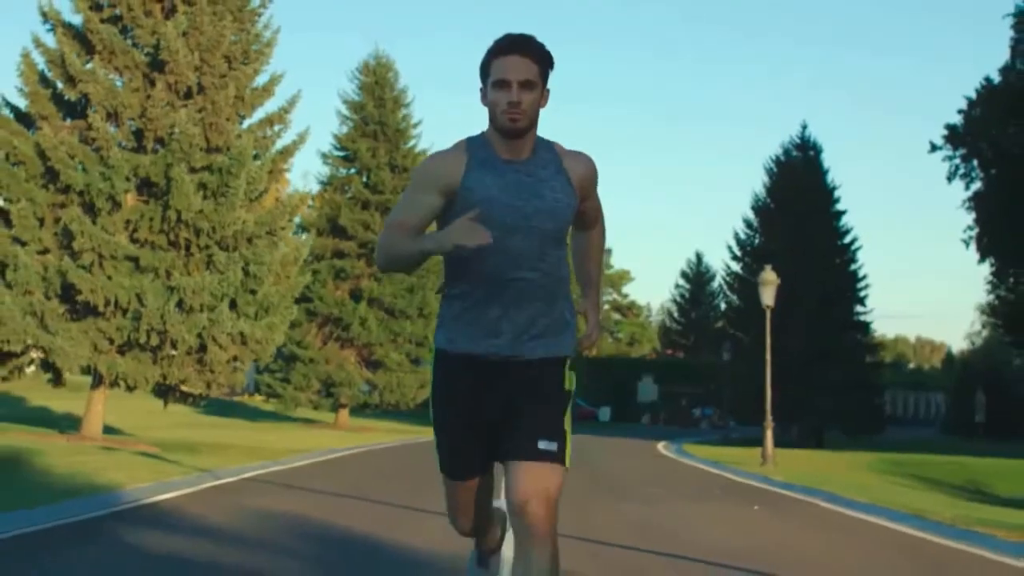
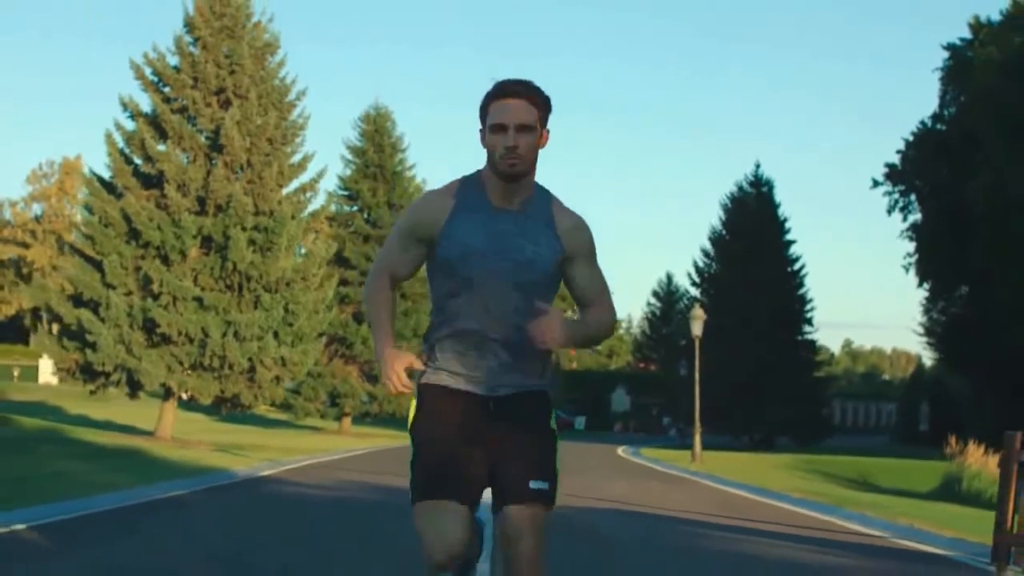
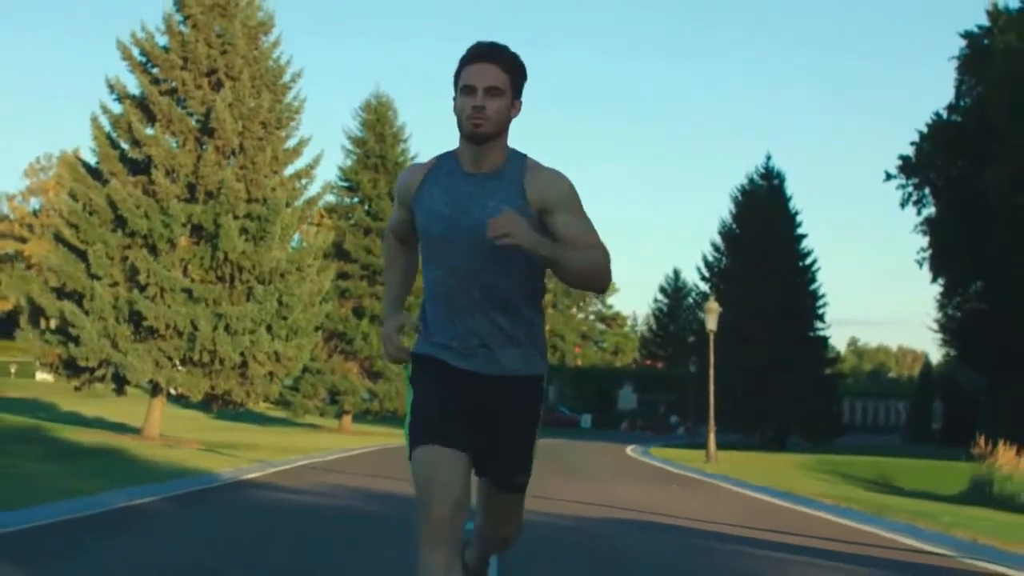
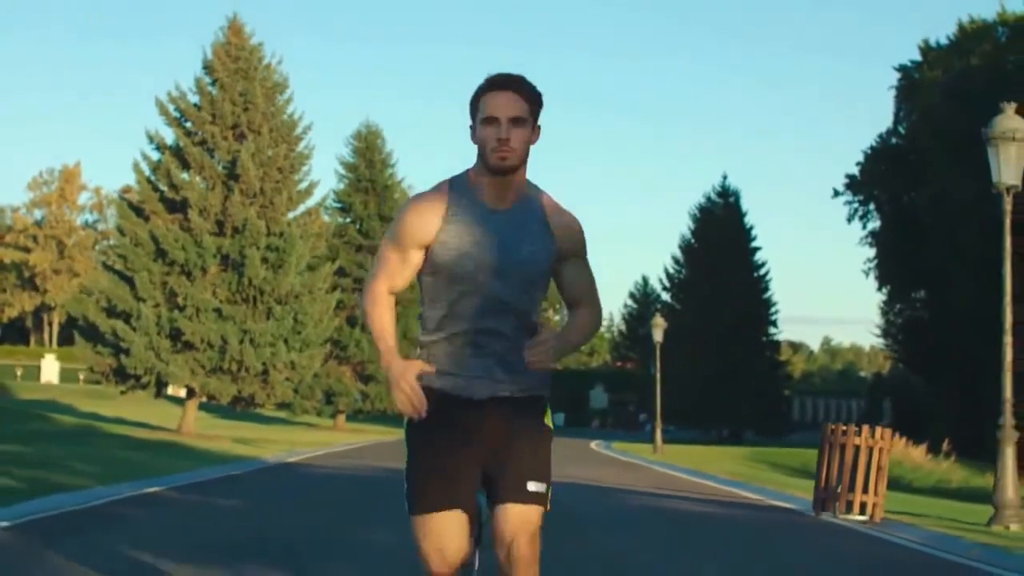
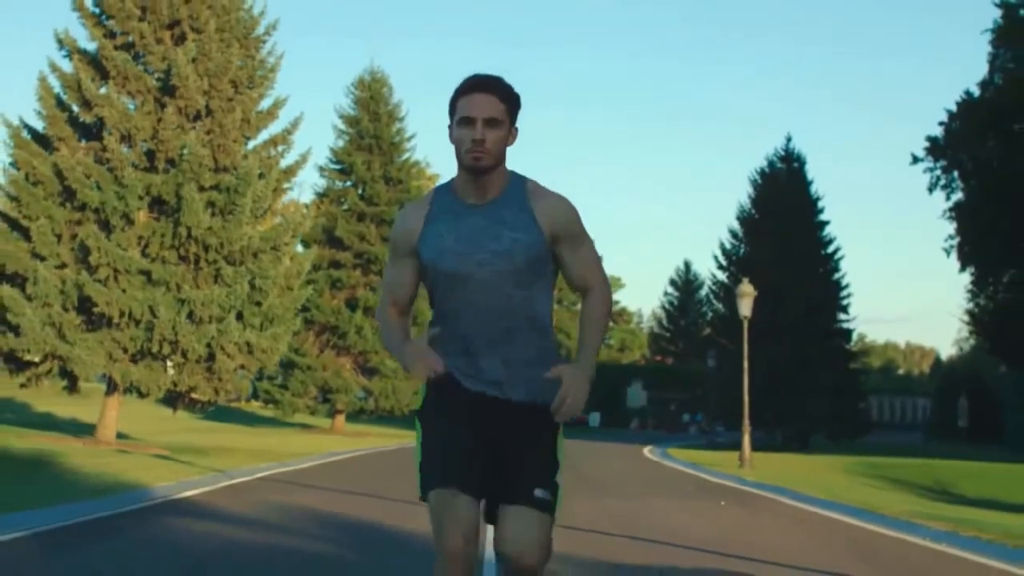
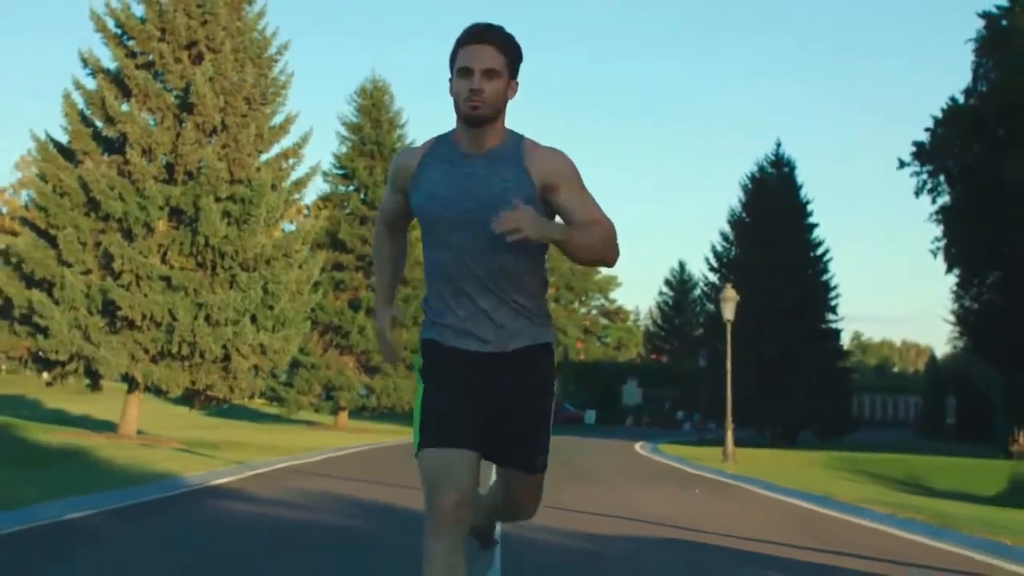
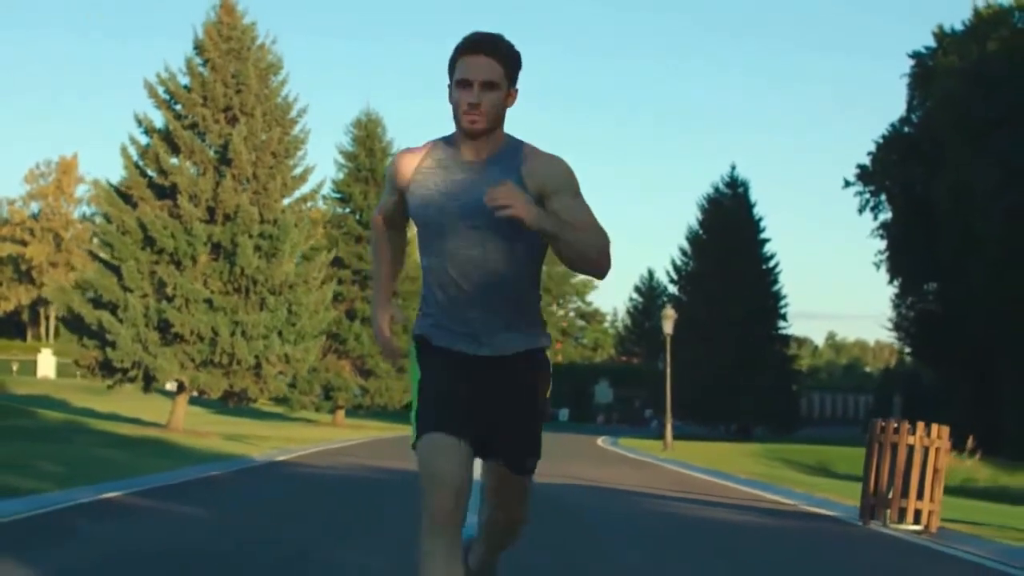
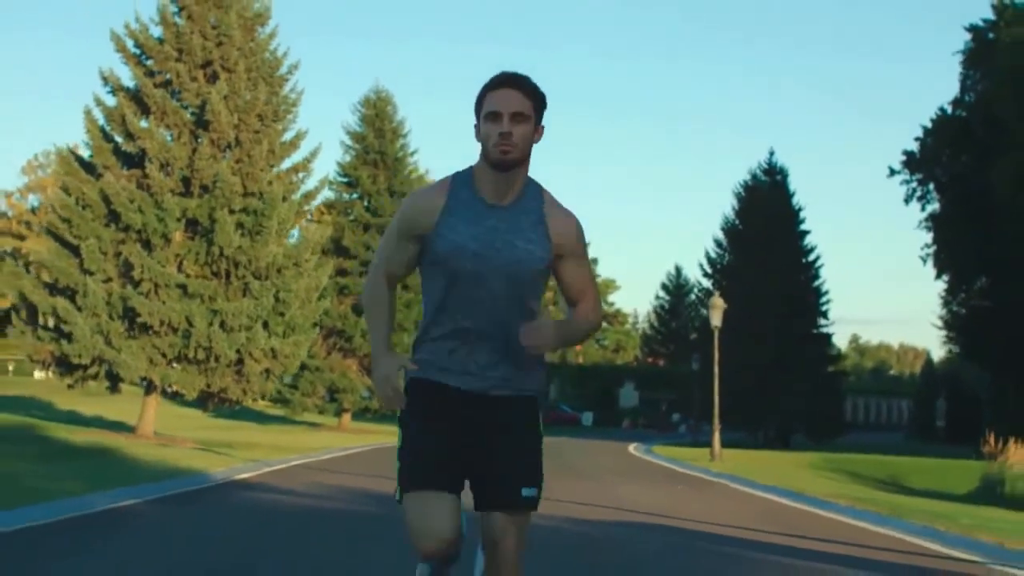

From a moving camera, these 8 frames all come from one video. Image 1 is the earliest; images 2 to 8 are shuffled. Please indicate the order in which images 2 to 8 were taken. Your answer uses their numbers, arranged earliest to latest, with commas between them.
5, 6, 8, 3, 2, 7, 4
